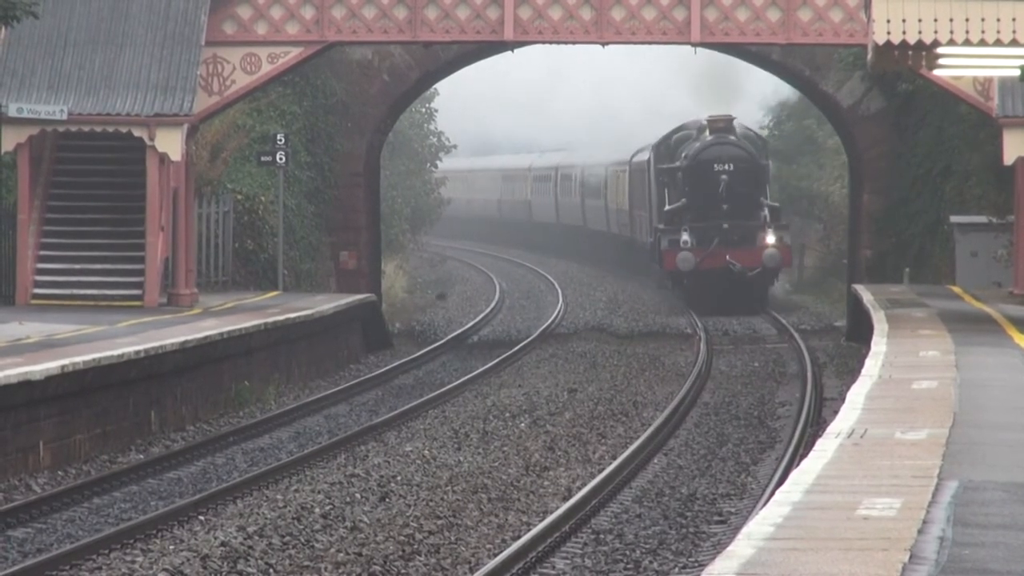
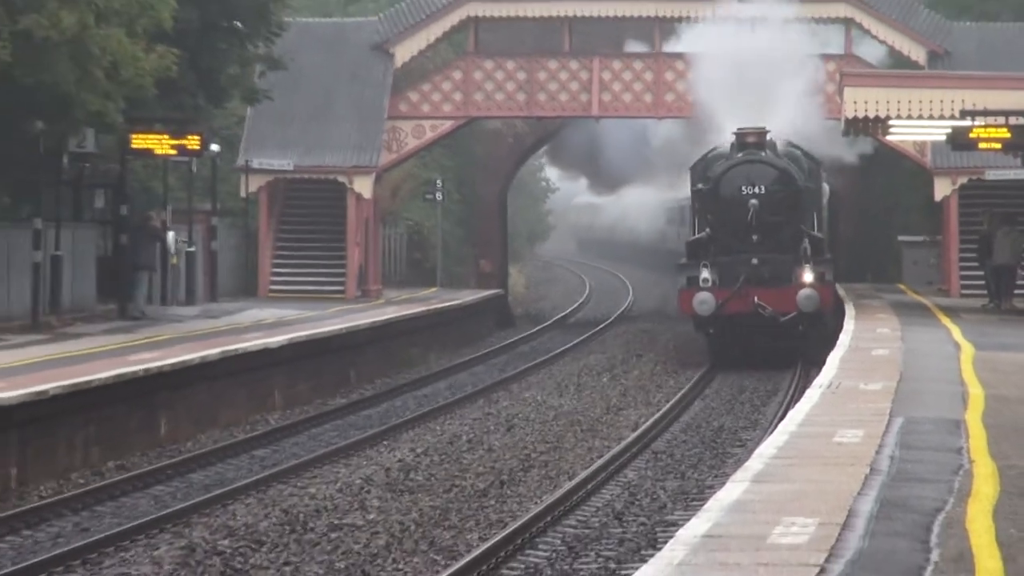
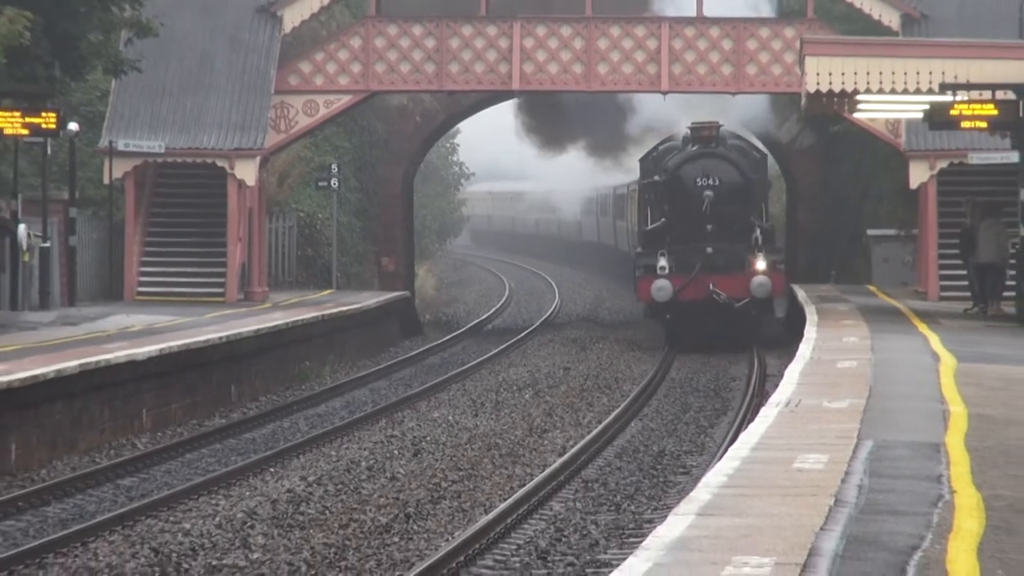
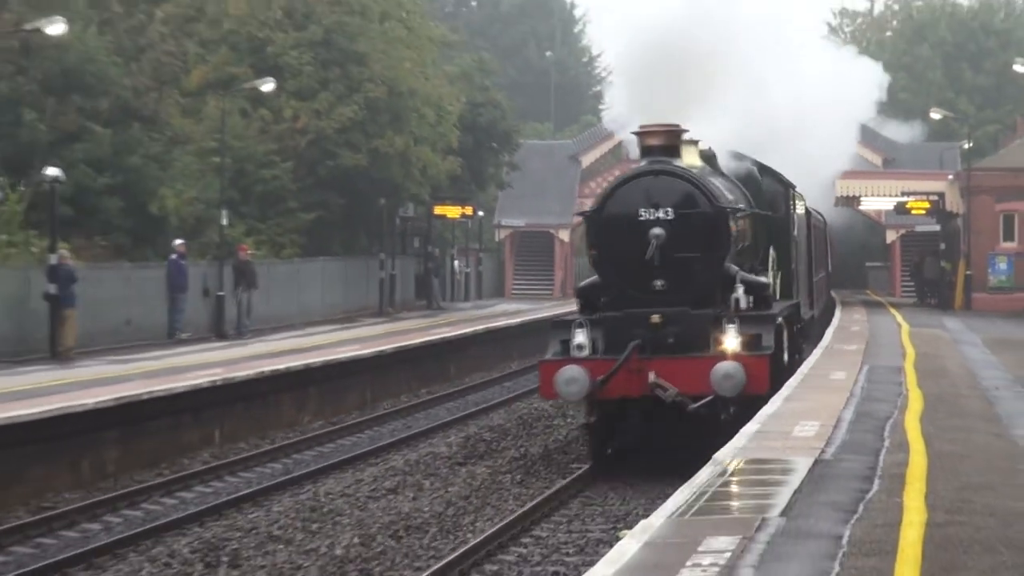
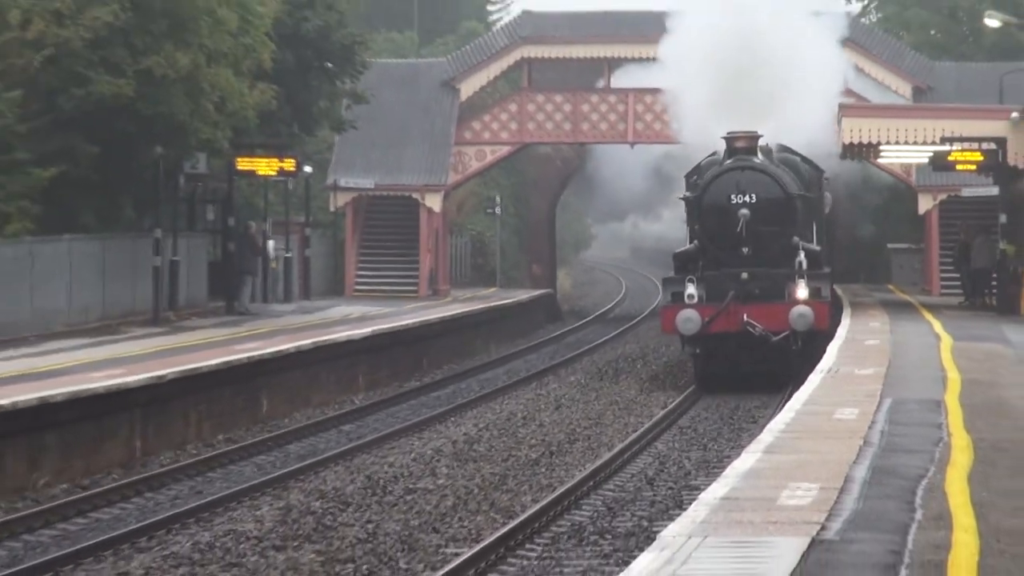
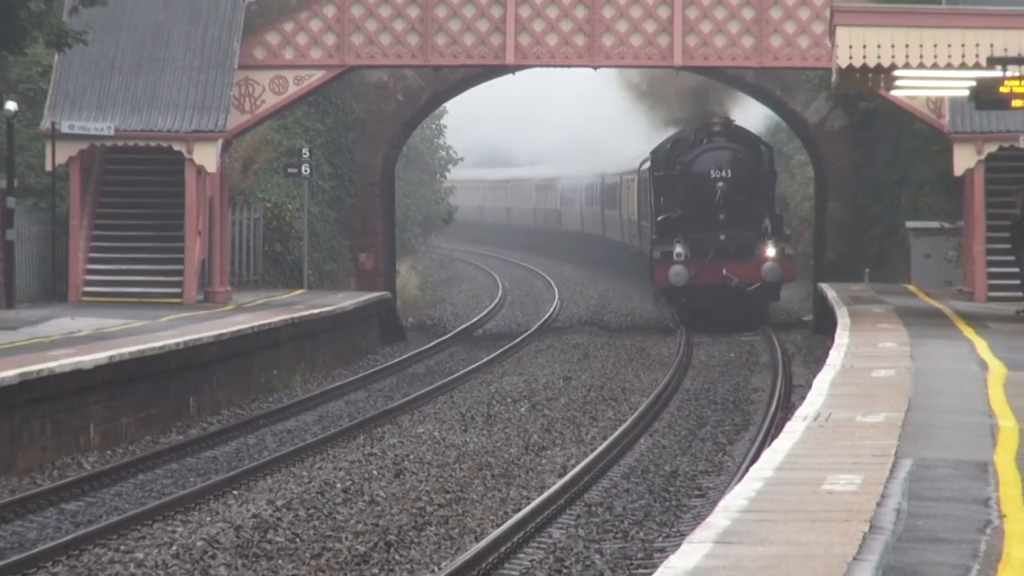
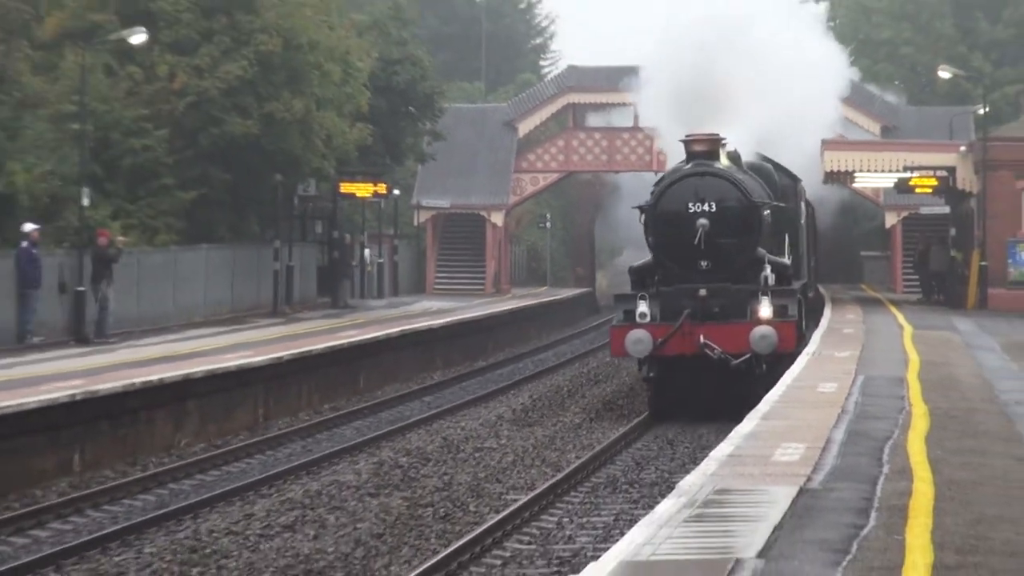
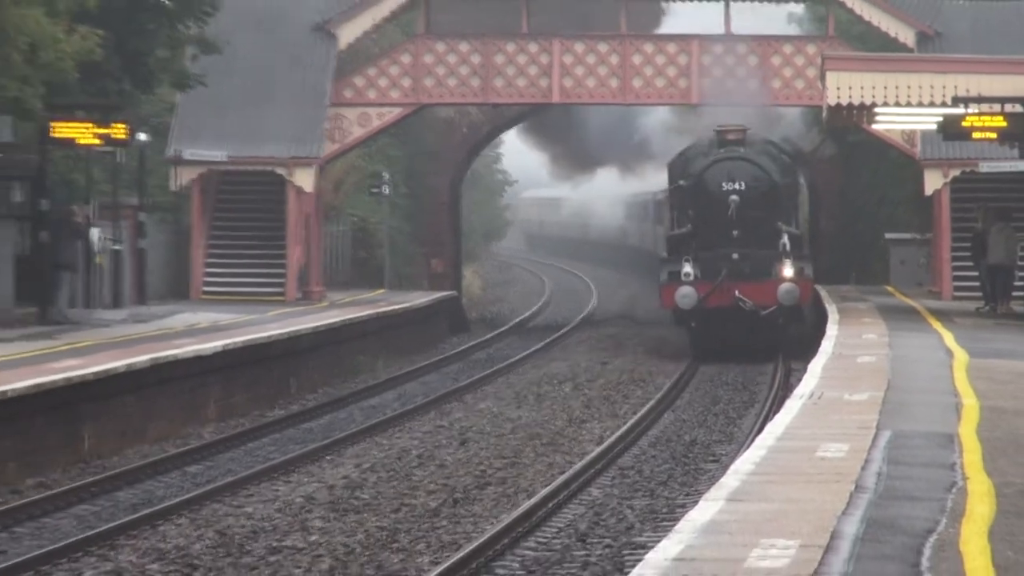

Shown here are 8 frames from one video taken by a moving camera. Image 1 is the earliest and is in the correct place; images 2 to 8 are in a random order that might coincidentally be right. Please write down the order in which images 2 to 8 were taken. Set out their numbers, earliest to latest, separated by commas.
6, 3, 8, 2, 5, 7, 4
